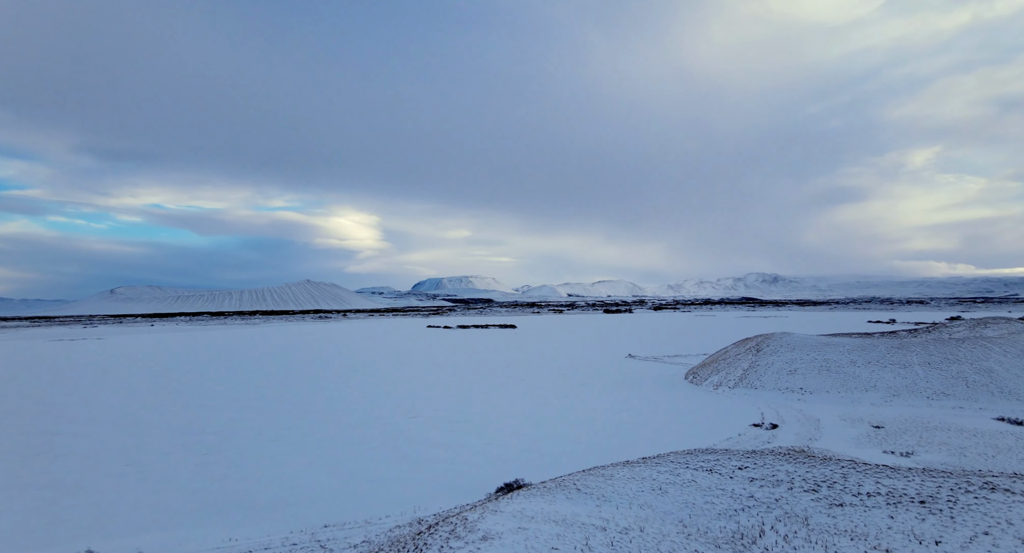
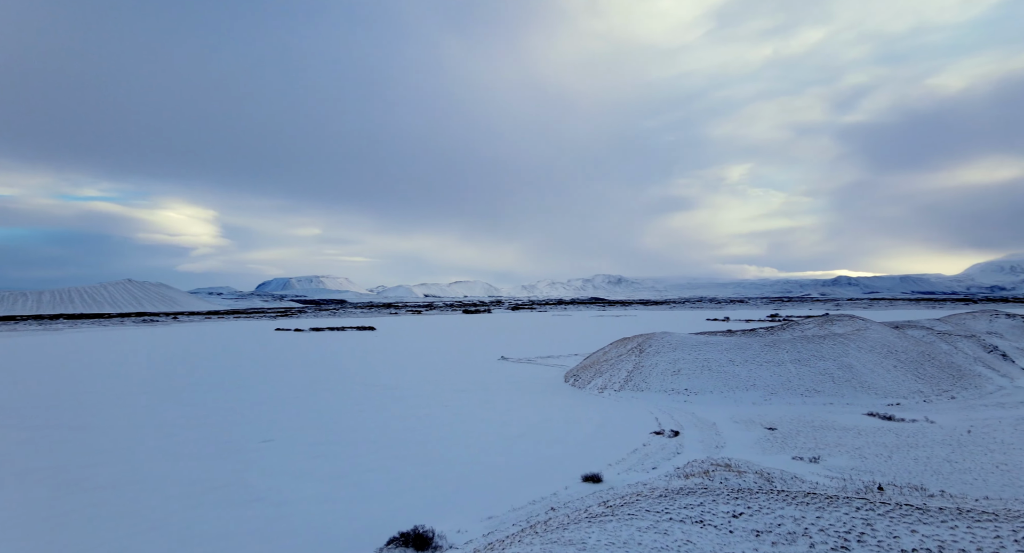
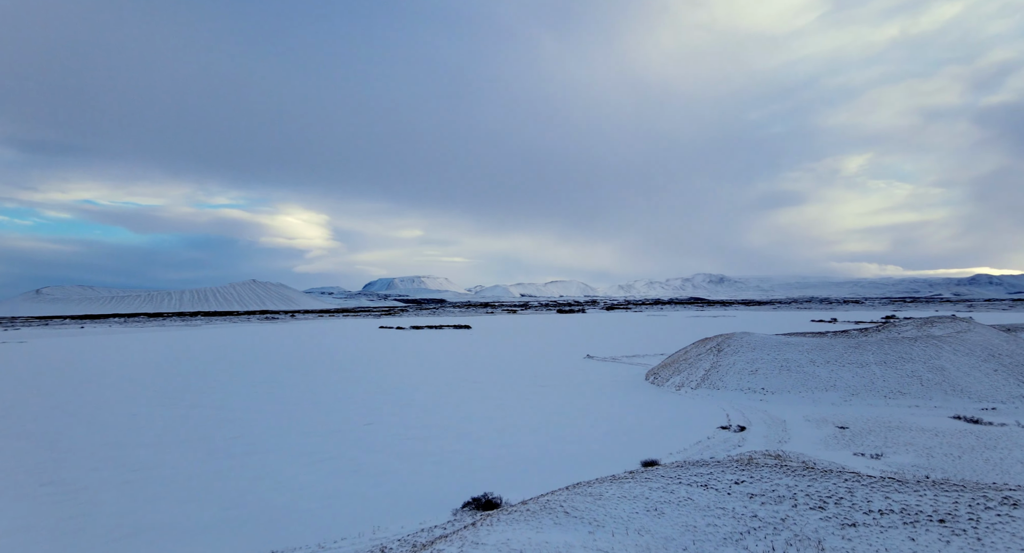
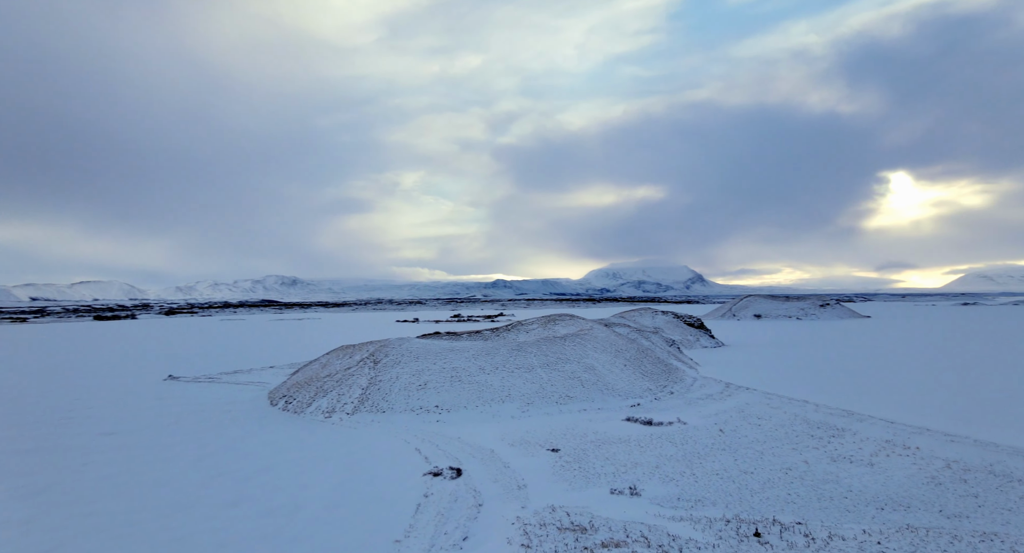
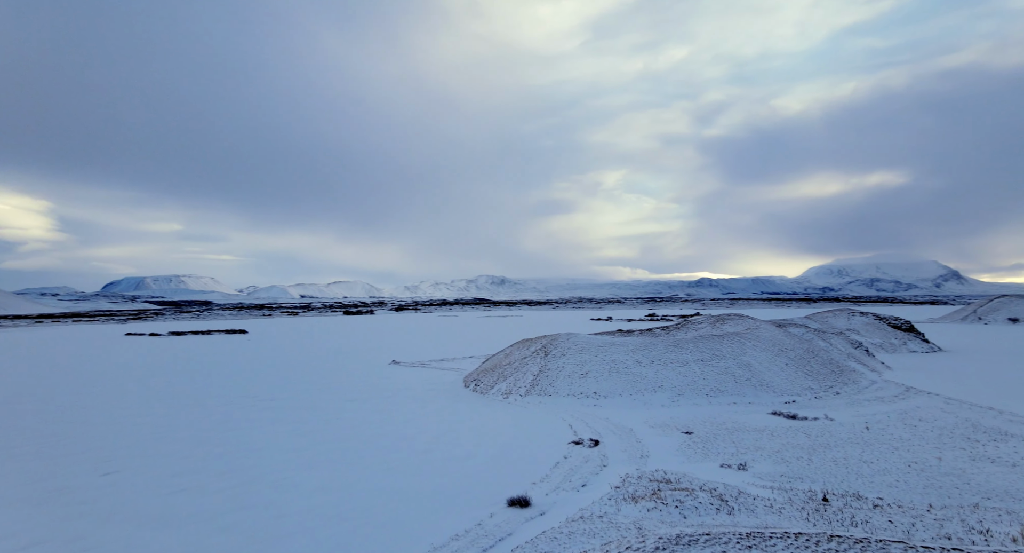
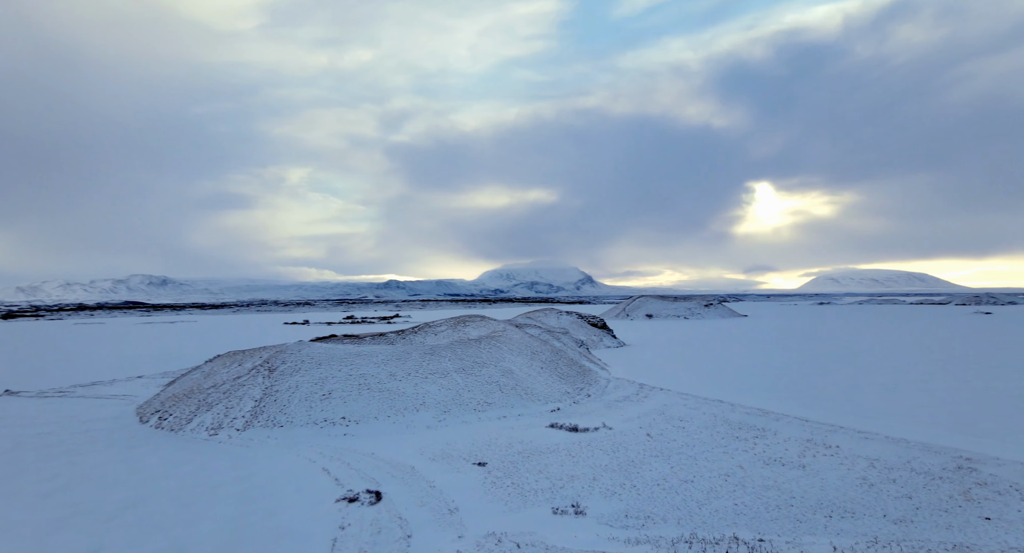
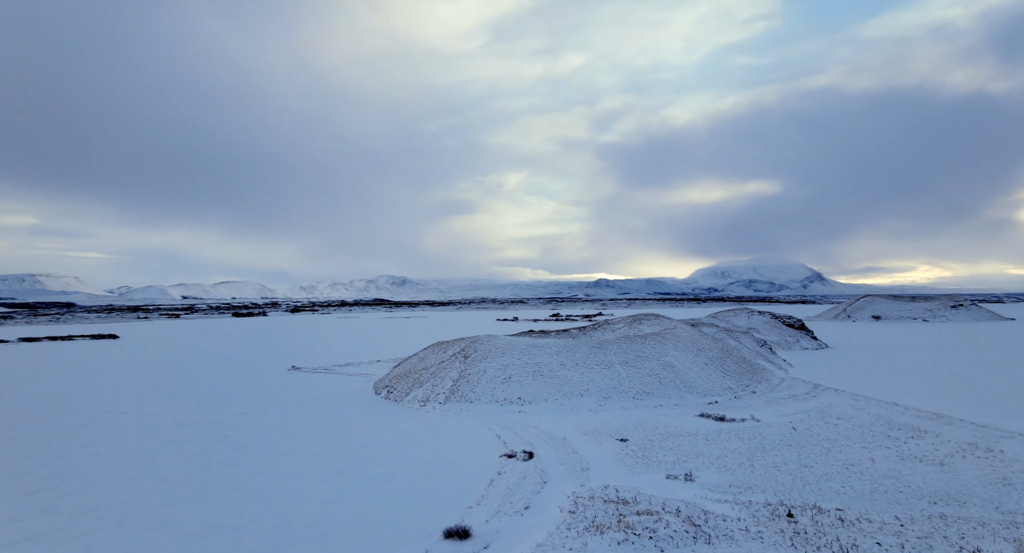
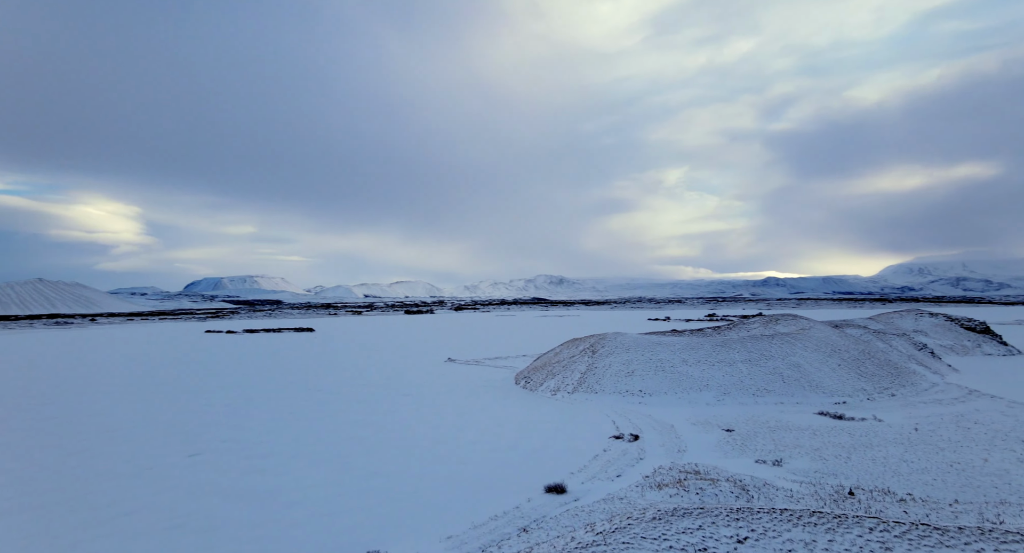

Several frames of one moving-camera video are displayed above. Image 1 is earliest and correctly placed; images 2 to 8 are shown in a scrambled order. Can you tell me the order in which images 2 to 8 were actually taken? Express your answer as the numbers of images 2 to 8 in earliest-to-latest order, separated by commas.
3, 2, 8, 5, 7, 4, 6
